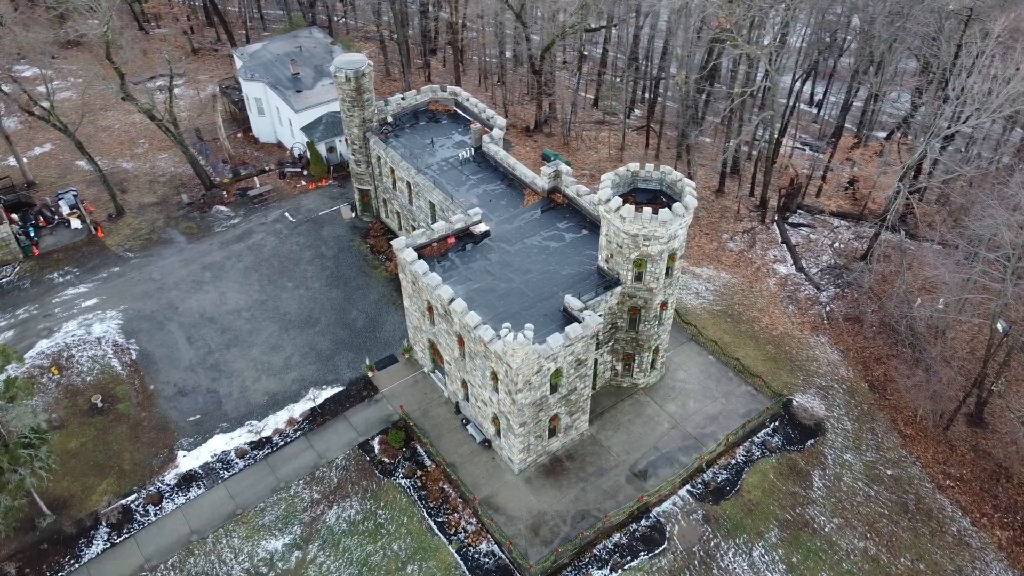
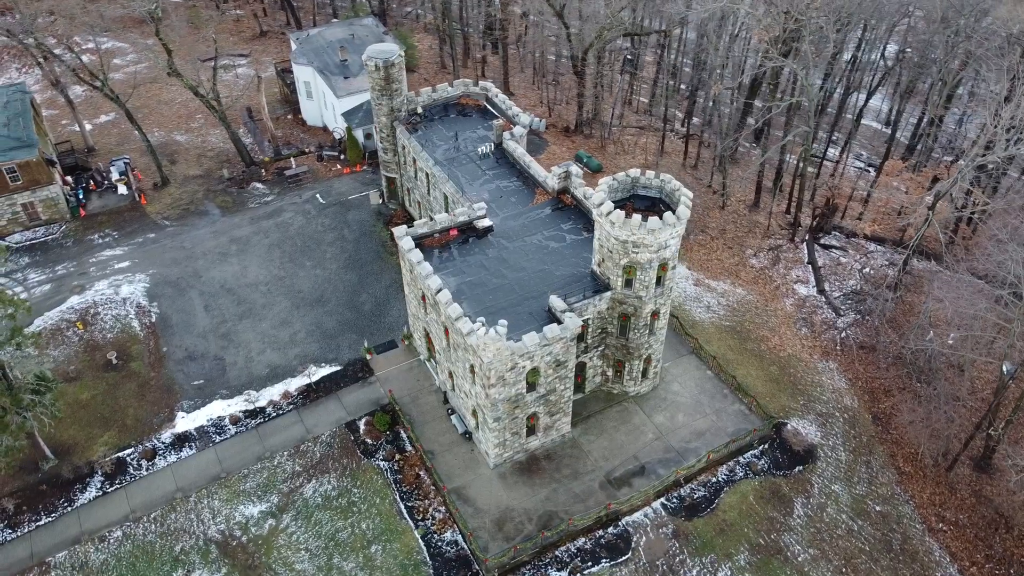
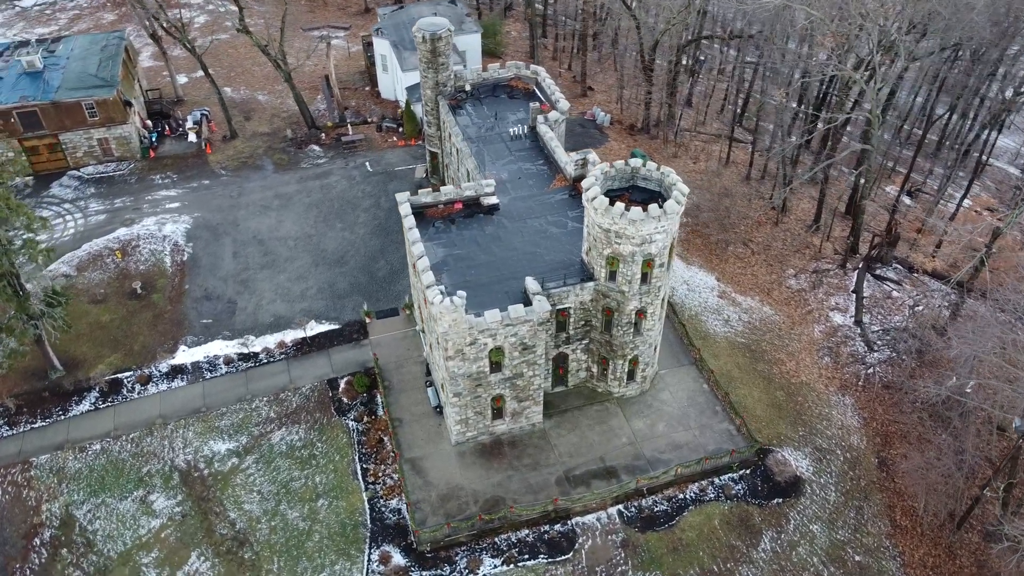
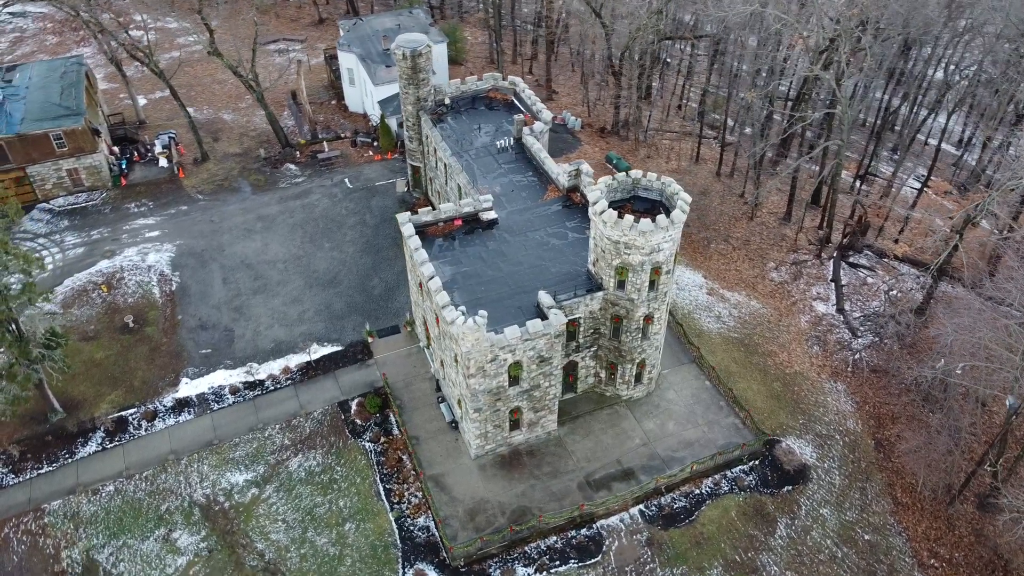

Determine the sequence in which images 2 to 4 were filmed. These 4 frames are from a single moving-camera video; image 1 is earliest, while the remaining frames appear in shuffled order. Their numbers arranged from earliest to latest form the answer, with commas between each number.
2, 4, 3
